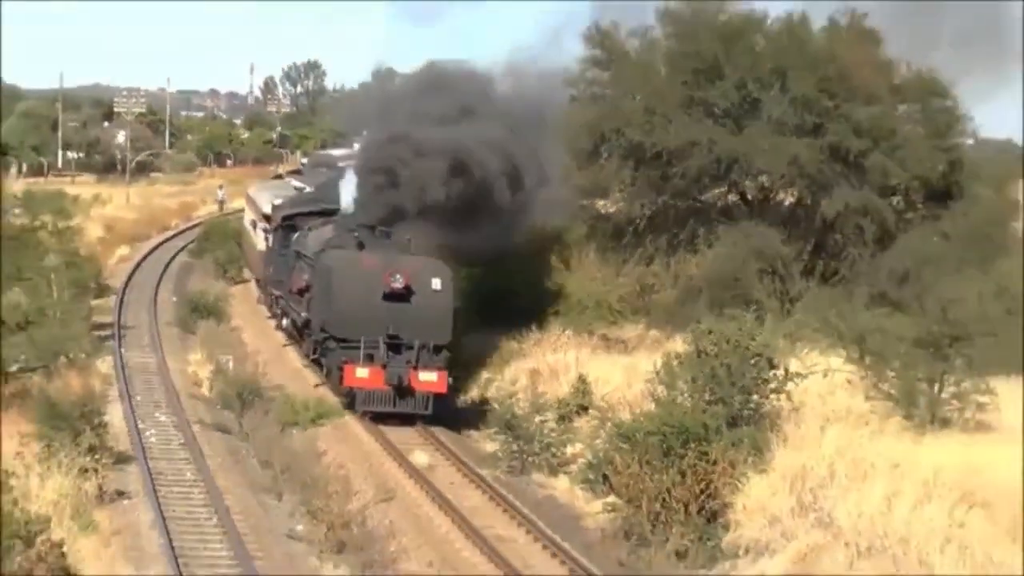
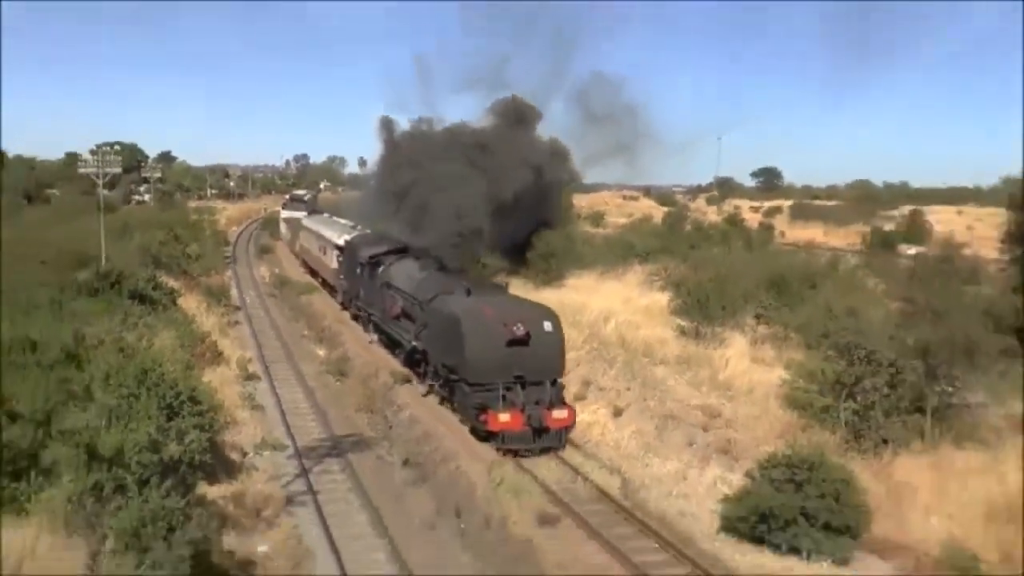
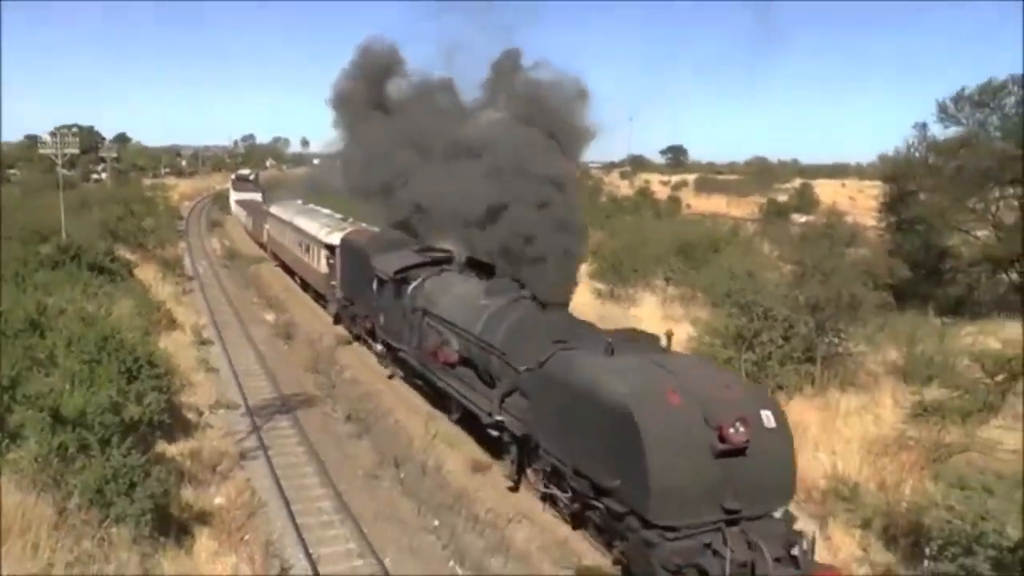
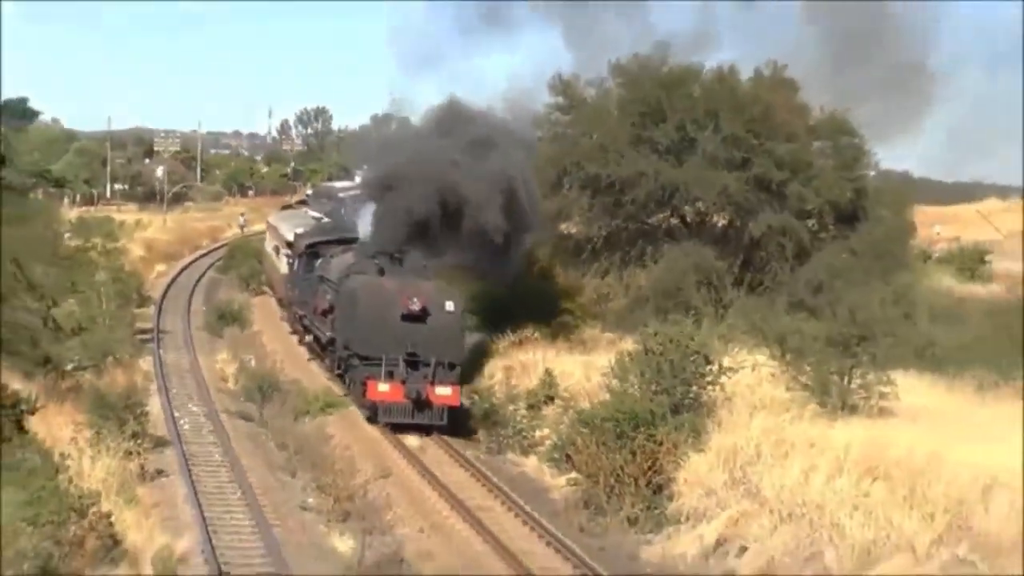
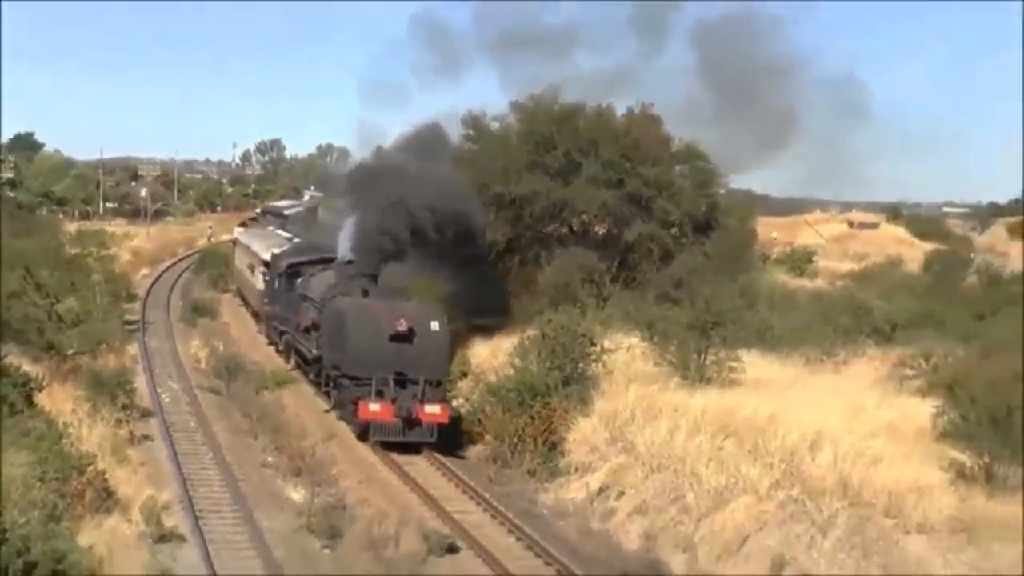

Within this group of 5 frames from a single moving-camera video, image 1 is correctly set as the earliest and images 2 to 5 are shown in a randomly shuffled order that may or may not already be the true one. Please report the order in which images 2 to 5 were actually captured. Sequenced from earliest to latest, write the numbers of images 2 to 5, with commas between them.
4, 5, 2, 3
